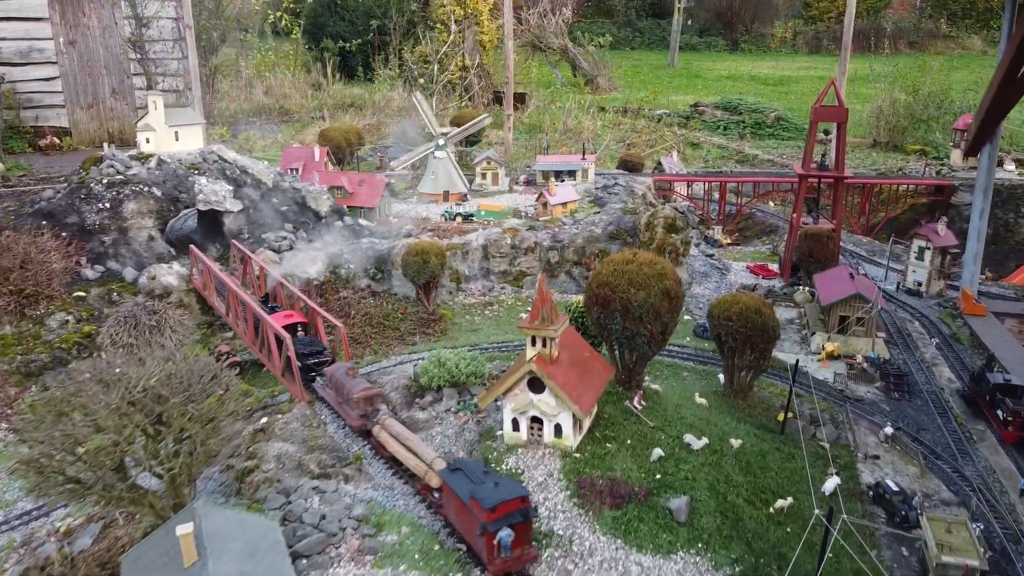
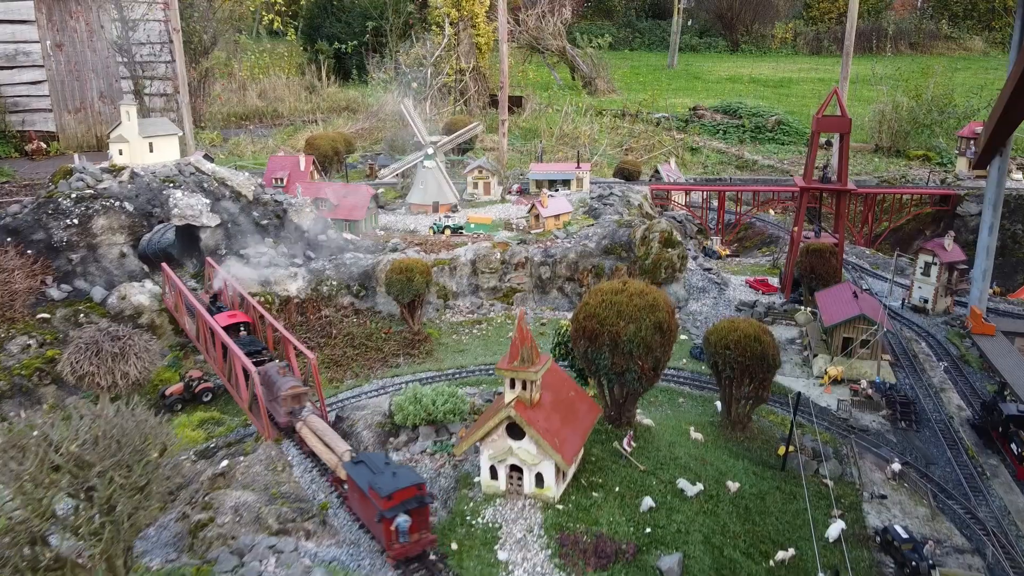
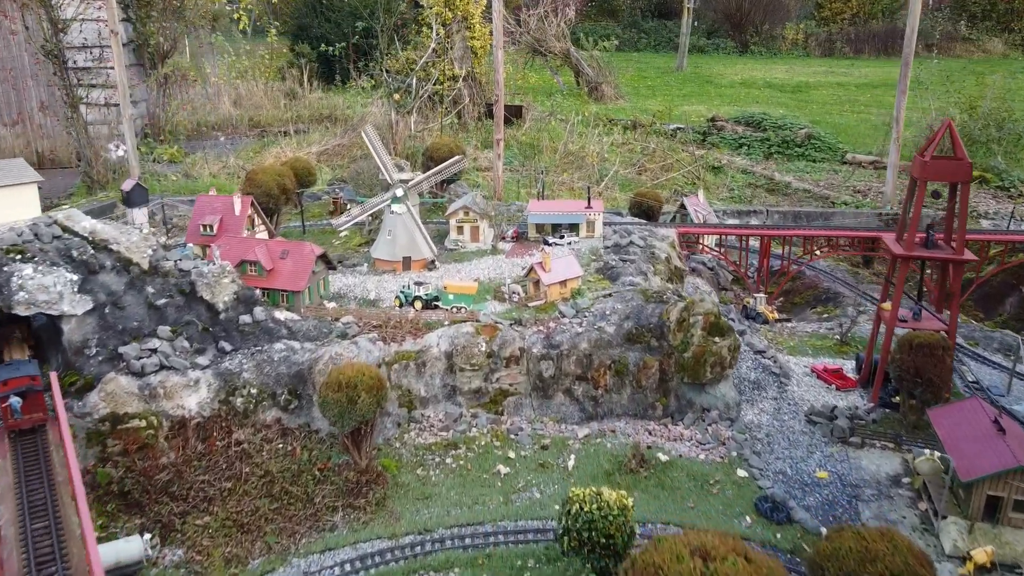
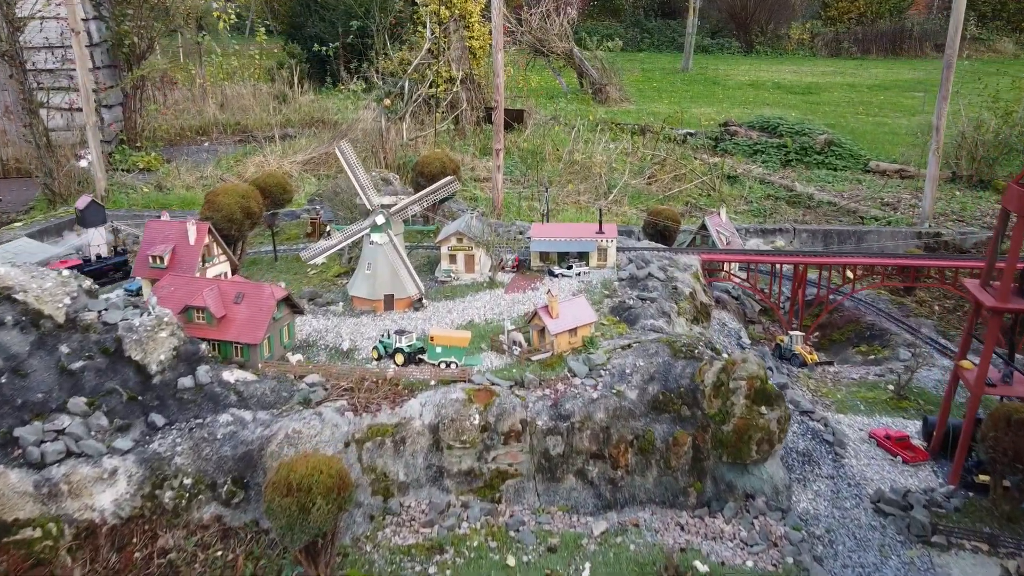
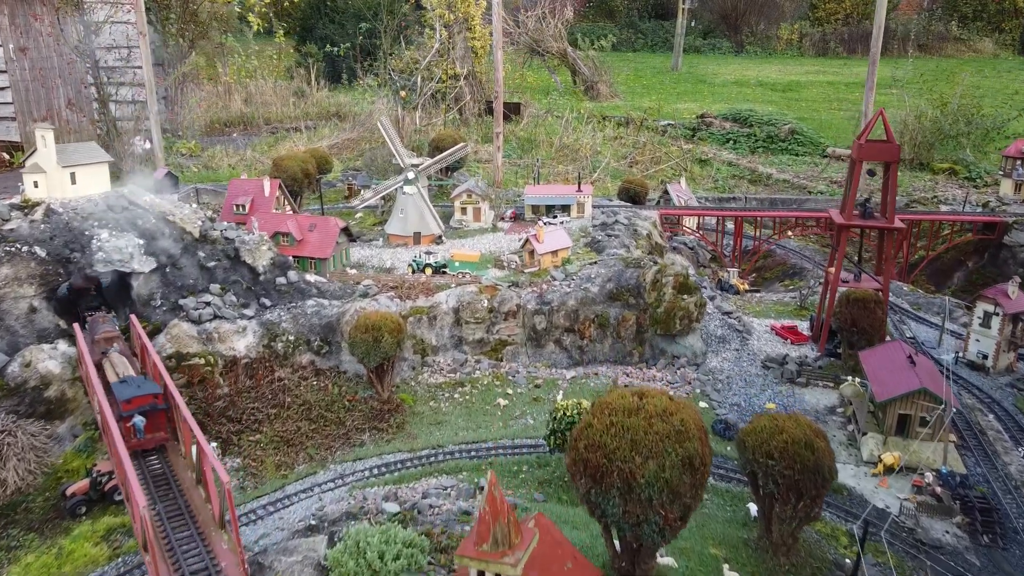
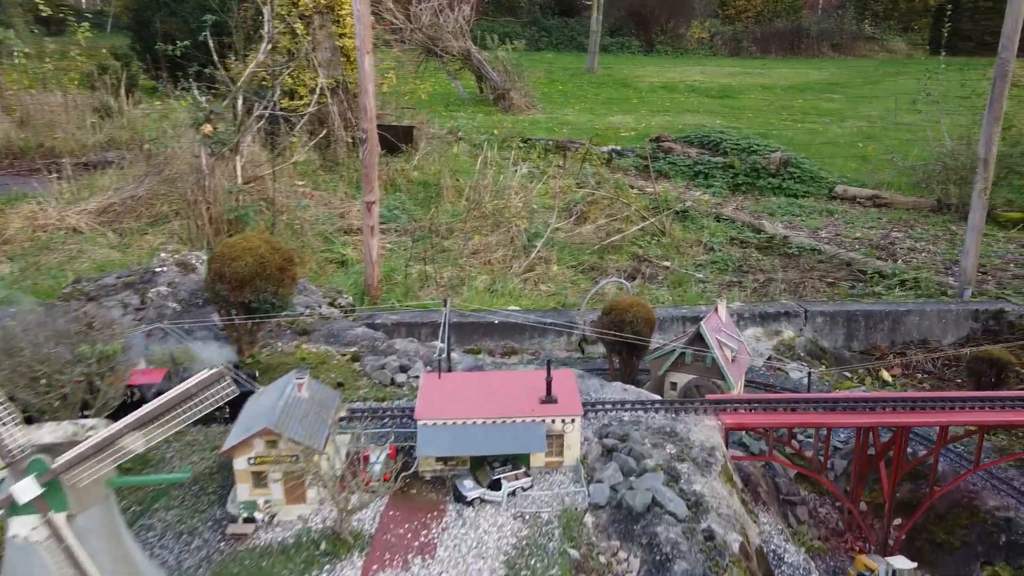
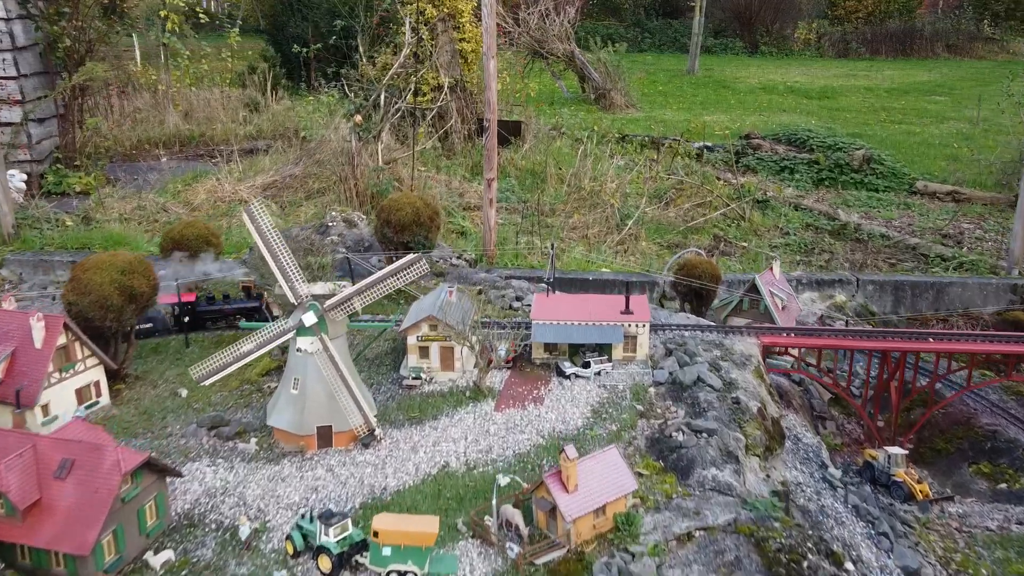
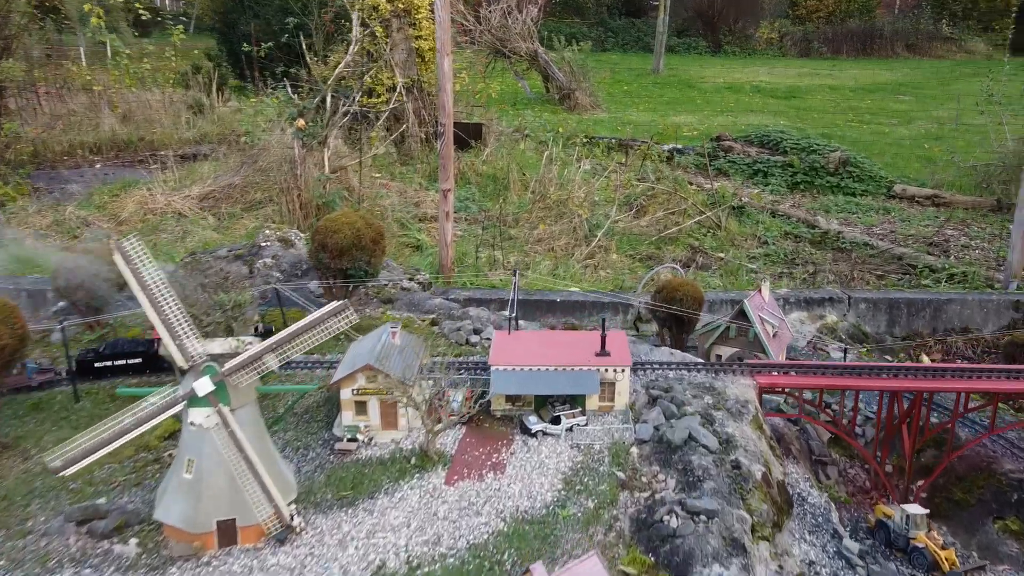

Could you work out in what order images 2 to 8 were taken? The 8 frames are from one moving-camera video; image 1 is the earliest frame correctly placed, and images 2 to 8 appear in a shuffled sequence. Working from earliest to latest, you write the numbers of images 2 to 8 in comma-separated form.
2, 5, 3, 4, 7, 8, 6
